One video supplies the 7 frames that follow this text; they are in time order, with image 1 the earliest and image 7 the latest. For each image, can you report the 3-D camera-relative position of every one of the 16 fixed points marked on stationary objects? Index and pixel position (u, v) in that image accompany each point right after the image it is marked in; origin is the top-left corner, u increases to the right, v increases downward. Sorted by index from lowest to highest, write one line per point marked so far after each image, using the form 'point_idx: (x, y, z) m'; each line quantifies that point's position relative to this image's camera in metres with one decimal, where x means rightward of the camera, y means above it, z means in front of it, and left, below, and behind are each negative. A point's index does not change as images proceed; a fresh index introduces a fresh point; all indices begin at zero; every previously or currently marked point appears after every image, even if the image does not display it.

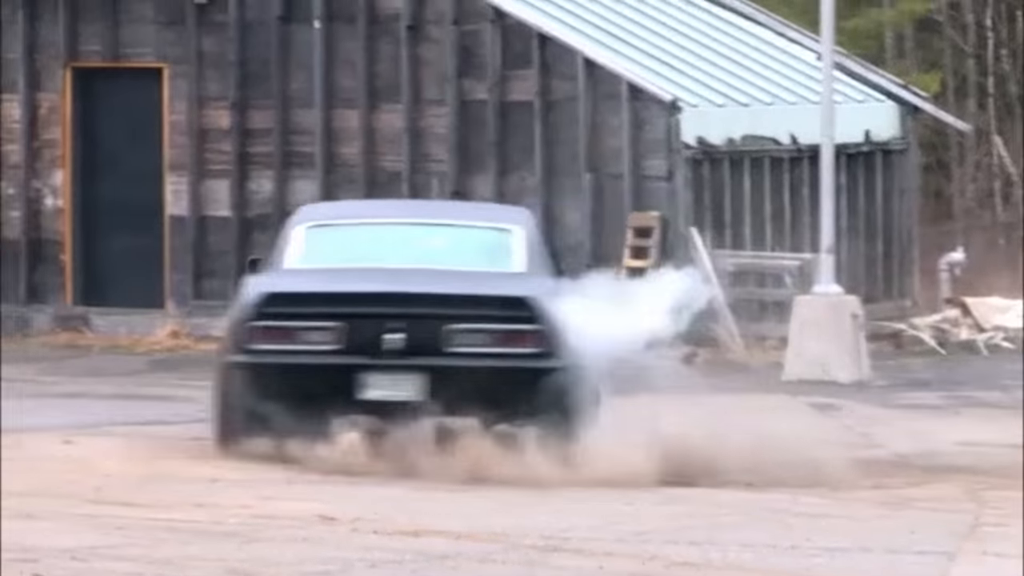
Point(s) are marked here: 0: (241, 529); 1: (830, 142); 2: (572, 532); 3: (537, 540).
0: (-3.0, -2.6, +12.0) m
1: (+3.6, +1.7, +12.7) m
2: (+0.6, -2.6, +12.1) m
3: (+0.2, -2.7, +11.9) m
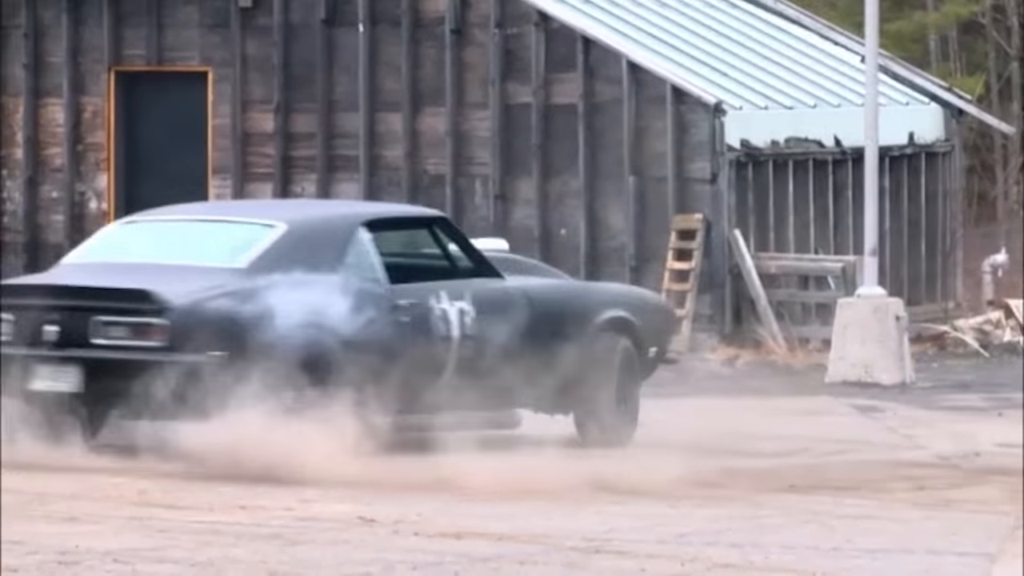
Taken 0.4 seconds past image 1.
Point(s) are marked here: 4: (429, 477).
0: (-2.5, -2.6, +12.1) m
1: (+4.1, +1.6, +12.8) m
2: (+1.1, -2.7, +12.1) m
3: (+0.7, -2.7, +11.9) m
4: (-1.0, -2.2, +13.4) m
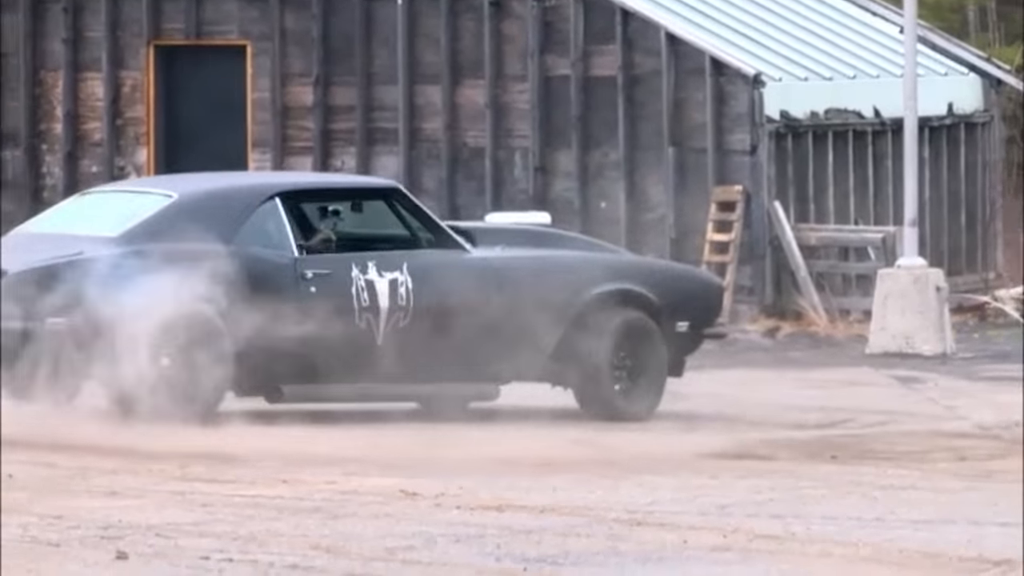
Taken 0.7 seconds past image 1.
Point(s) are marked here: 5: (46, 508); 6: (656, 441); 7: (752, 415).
0: (-2.0, -2.3, +12.1) m
1: (+4.6, +2.0, +12.8) m
2: (+1.6, -2.3, +12.1) m
3: (+1.2, -2.4, +11.9) m
4: (-0.5, -1.9, +13.4) m
5: (-4.9, -2.3, +11.7) m
6: (+1.7, -1.9, +14.0) m
7: (+3.1, -1.7, +14.7) m
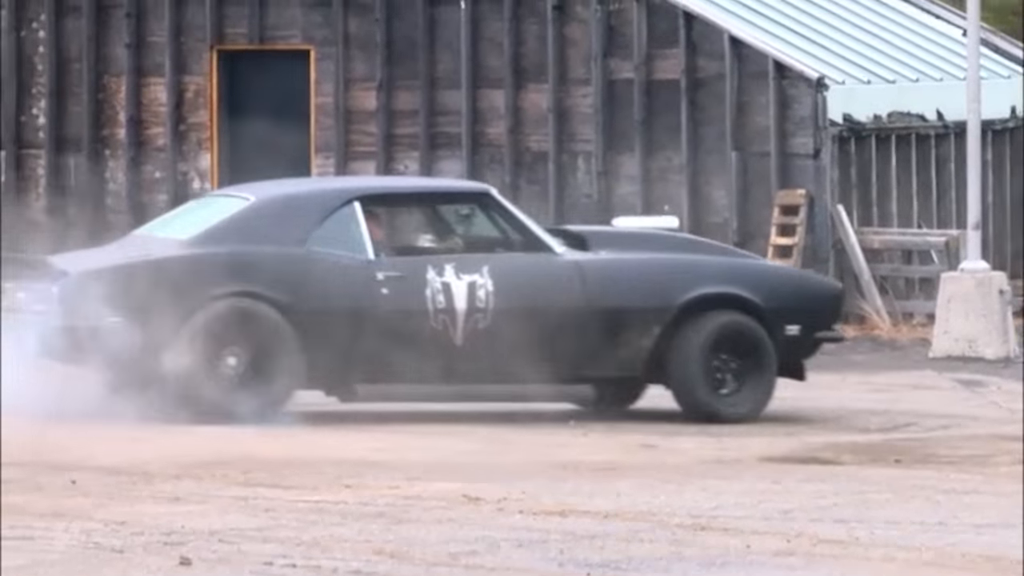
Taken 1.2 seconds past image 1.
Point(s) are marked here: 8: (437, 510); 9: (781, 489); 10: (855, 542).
0: (-1.3, -2.4, +12.0) m
1: (+5.3, +1.9, +12.7) m
2: (+2.3, -2.4, +12.1) m
3: (+1.9, -2.4, +11.9) m
4: (+0.2, -2.0, +13.4) m
5: (-4.1, -2.3, +11.7) m
6: (+2.4, -2.0, +14.0) m
7: (+3.8, -1.7, +14.7) m
8: (-0.8, -2.4, +12.0) m
9: (+3.0, -2.3, +12.6) m
10: (+3.5, -2.5, +11.2) m
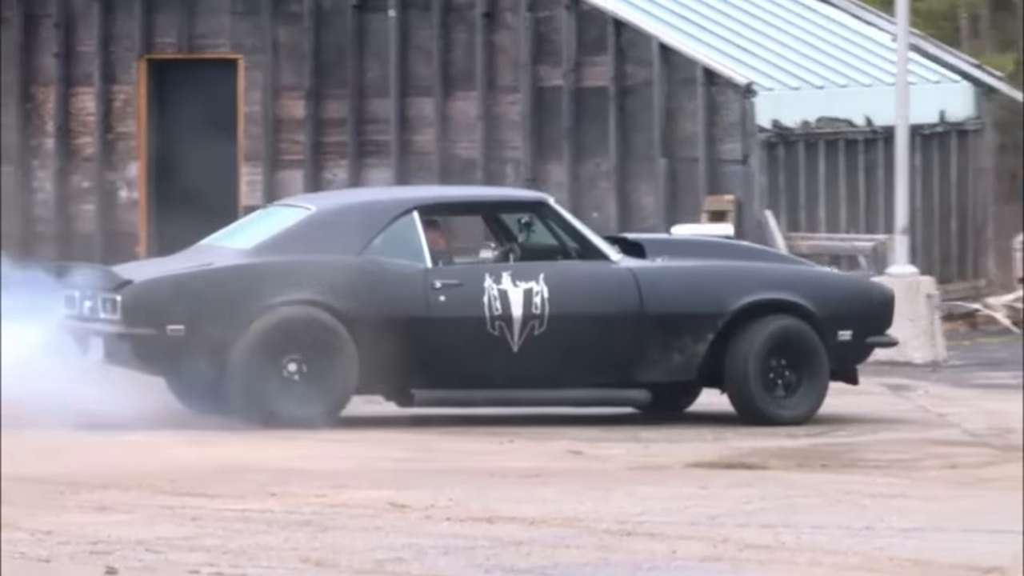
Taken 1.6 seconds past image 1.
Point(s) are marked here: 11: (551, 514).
0: (-2.1, -2.5, +12.0) m
1: (+4.4, +1.9, +12.7) m
2: (+1.5, -2.5, +12.1) m
3: (+1.1, -2.5, +11.9) m
4: (-0.6, -2.0, +13.4) m
5: (-5.0, -2.5, +11.7) m
6: (+1.6, -2.0, +14.0) m
7: (+3.0, -1.7, +14.7) m
8: (-1.6, -2.5, +12.0) m
9: (+2.2, -2.3, +12.6) m
10: (+2.7, -2.6, +11.3) m
11: (+0.5, -2.5, +12.2) m
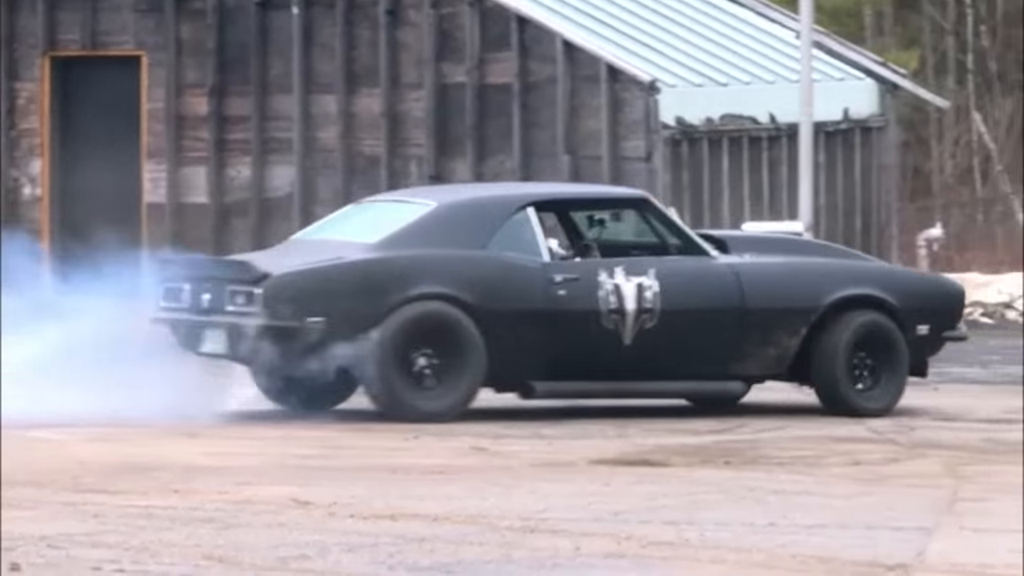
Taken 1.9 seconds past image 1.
0: (-3.2, -2.4, +12.0) m
1: (+3.4, +1.9, +12.7) m
2: (+0.4, -2.4, +12.1) m
3: (0.0, -2.5, +11.9) m
4: (-1.7, -2.0, +13.4) m
5: (-6.0, -2.4, +11.7) m
6: (+0.5, -2.0, +14.0) m
7: (+1.9, -1.7, +14.7) m
8: (-2.6, -2.4, +12.0) m
9: (+1.1, -2.3, +12.6) m
10: (+1.6, -2.6, +11.3) m
11: (-0.6, -2.4, +12.2) m
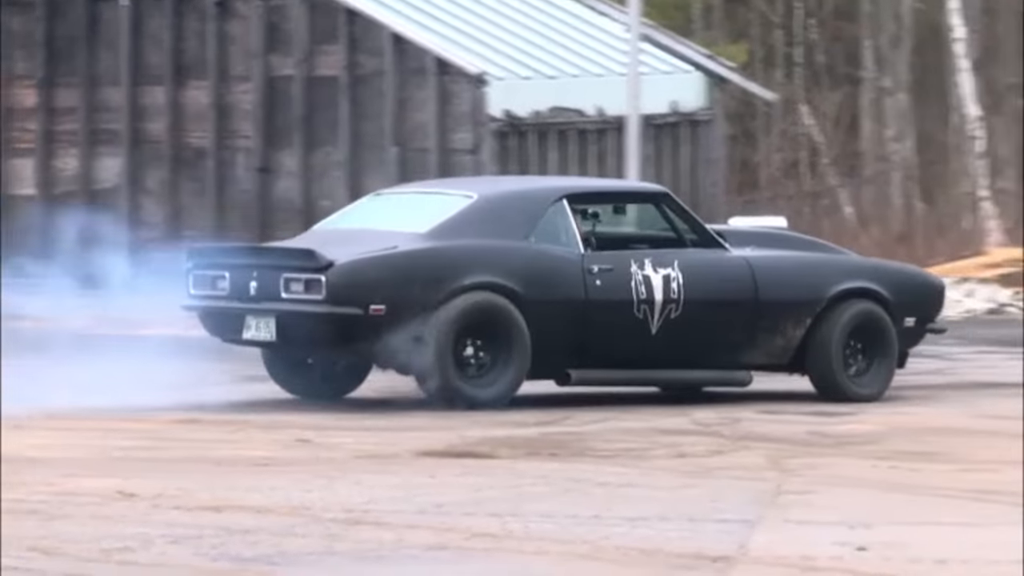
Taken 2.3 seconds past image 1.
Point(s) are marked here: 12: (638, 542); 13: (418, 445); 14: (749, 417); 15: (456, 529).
0: (-5.1, -2.3, +12.0) m
1: (+1.4, +2.0, +12.7) m
2: (-1.5, -2.3, +12.1) m
3: (-1.9, -2.4, +11.9) m
4: (-3.7, -1.9, +13.4) m
5: (-8.0, -2.3, +11.7) m
6: (-1.4, -1.9, +14.0) m
7: (-0.1, -1.6, +14.7) m
8: (-4.6, -2.3, +12.0) m
9: (-0.8, -2.2, +12.6) m
10: (-0.3, -2.5, +11.3) m
11: (-2.6, -2.3, +12.2) m
12: (+1.0, -2.5, +11.2) m
13: (-1.0, -1.9, +13.4) m
14: (+3.3, -1.7, +15.0) m
15: (-0.8, -2.5, +11.5) m
